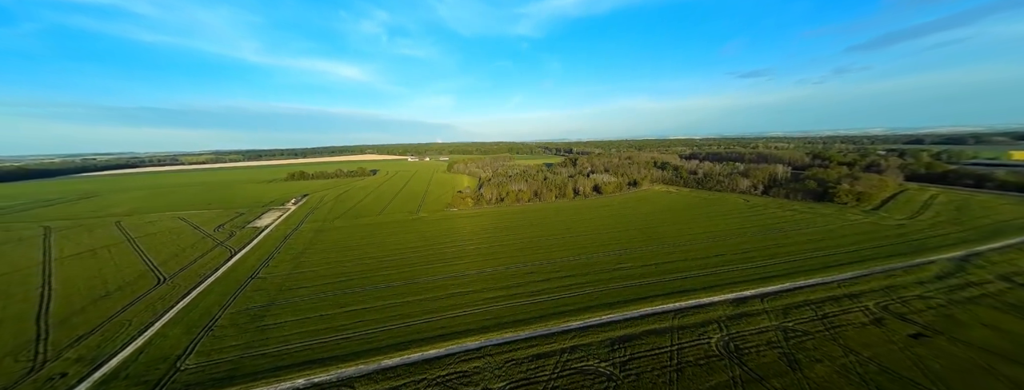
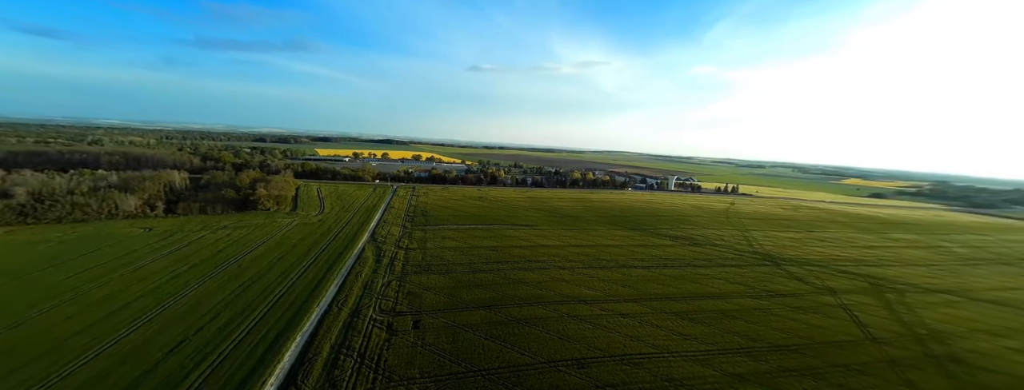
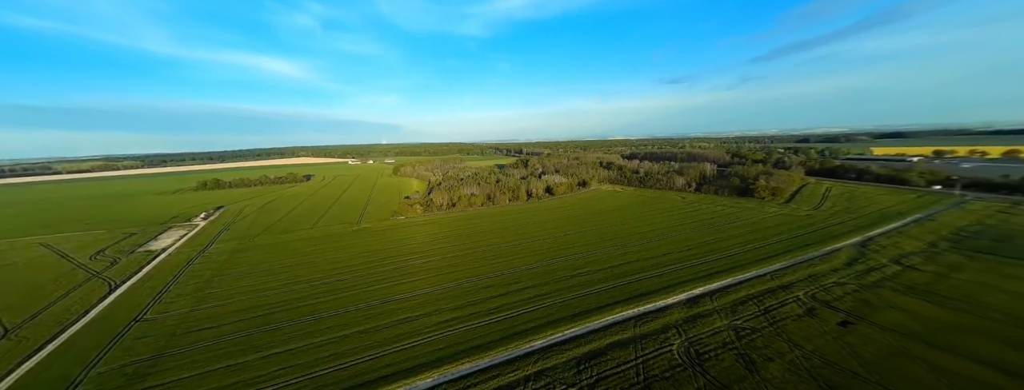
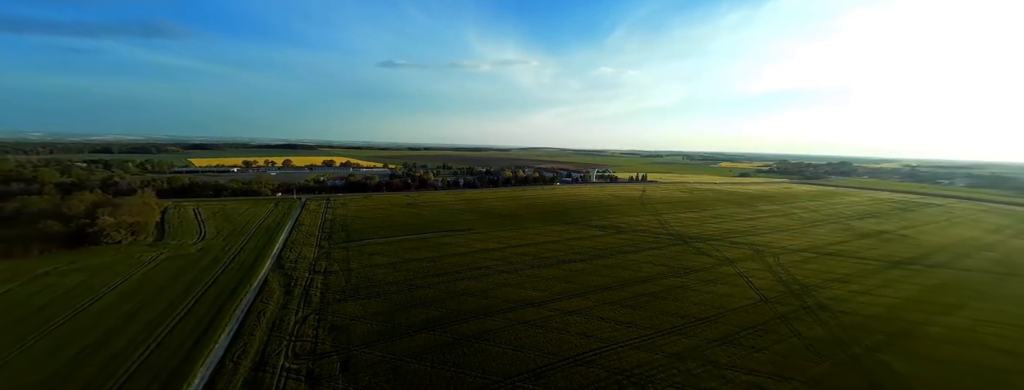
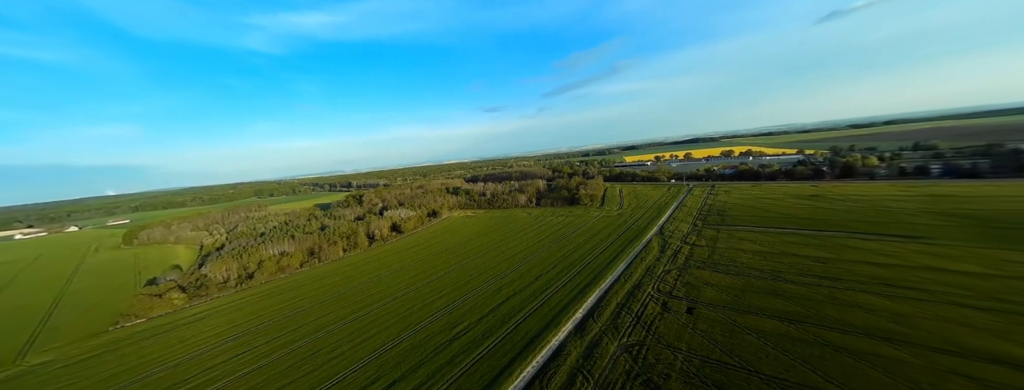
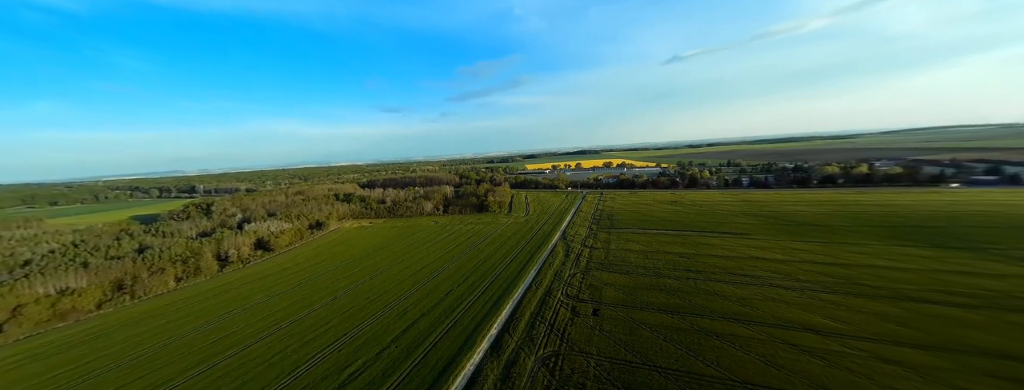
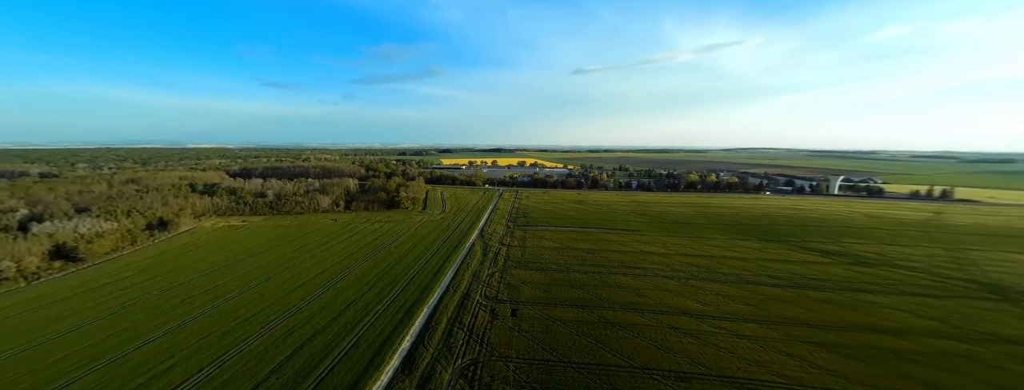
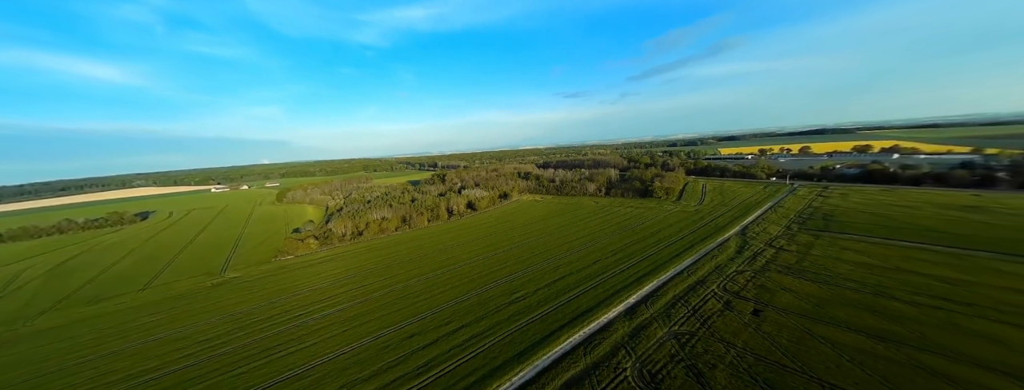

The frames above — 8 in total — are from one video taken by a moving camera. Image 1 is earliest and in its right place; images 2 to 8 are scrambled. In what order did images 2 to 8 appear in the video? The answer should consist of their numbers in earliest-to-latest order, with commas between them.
3, 8, 5, 6, 7, 2, 4
